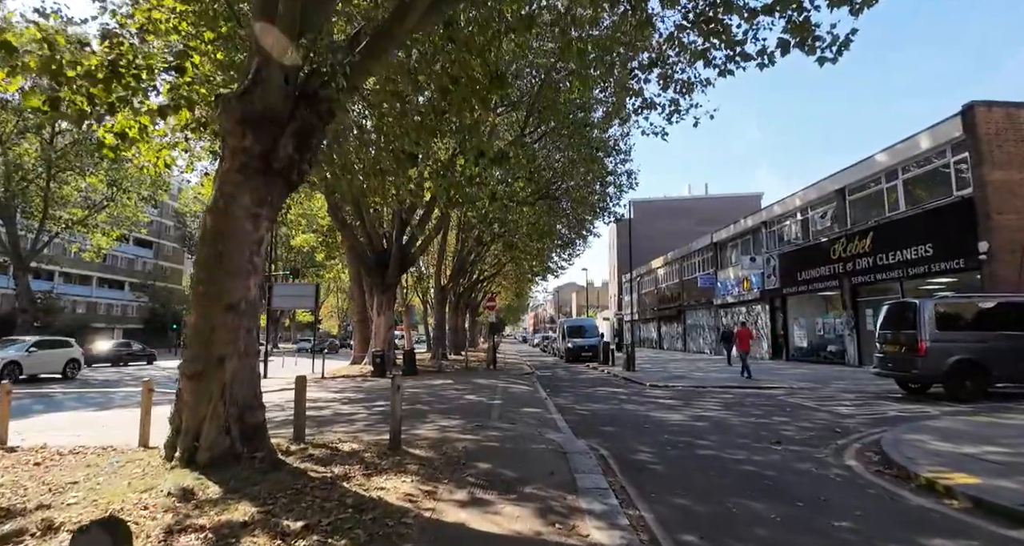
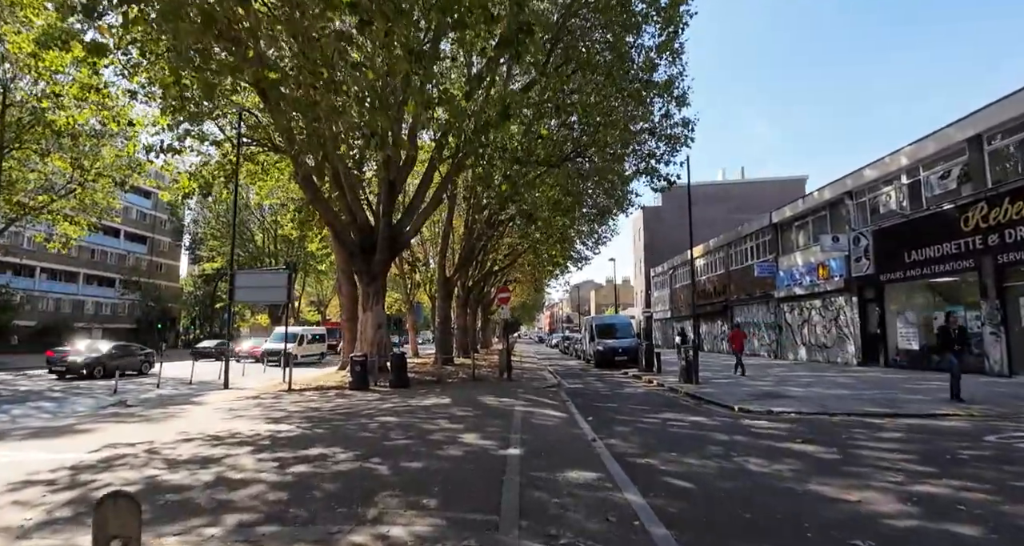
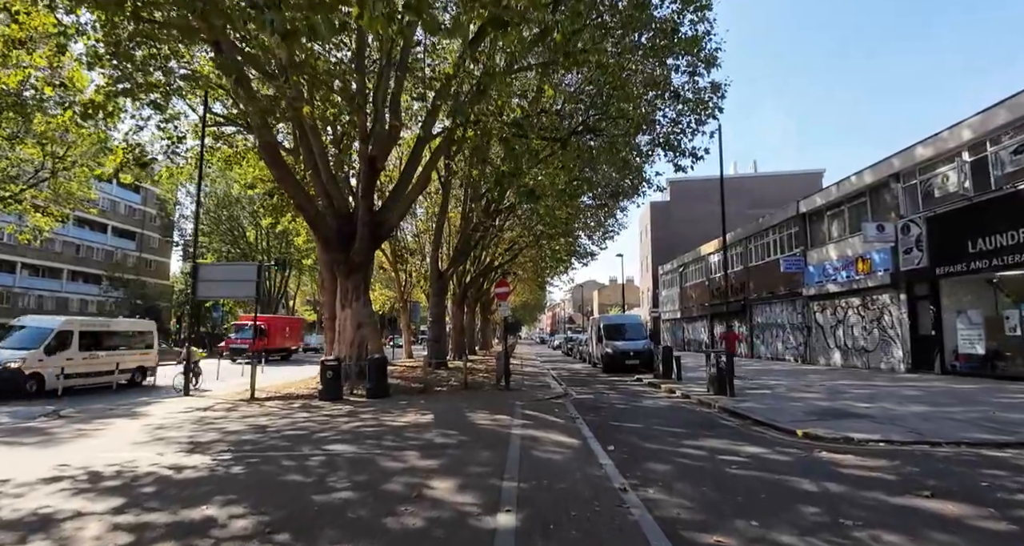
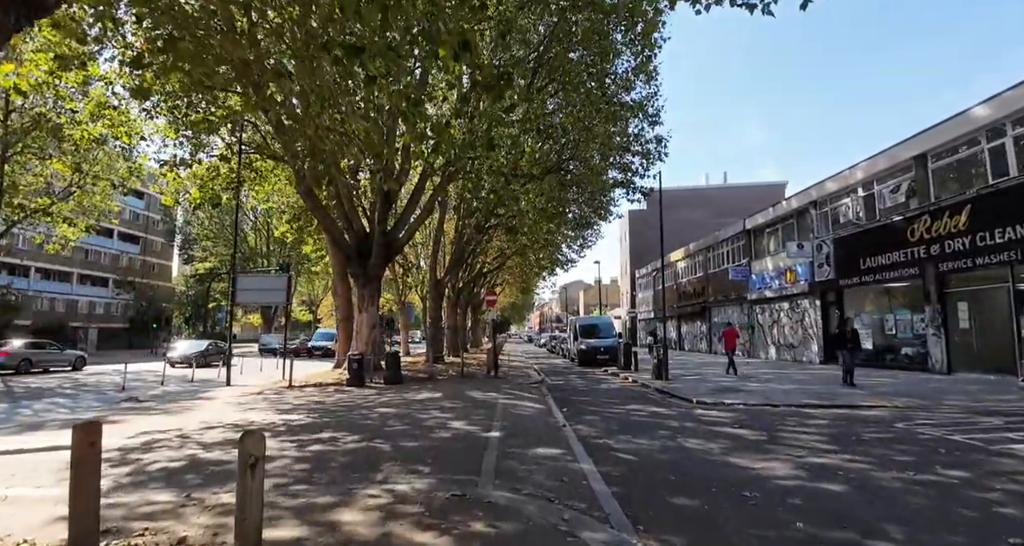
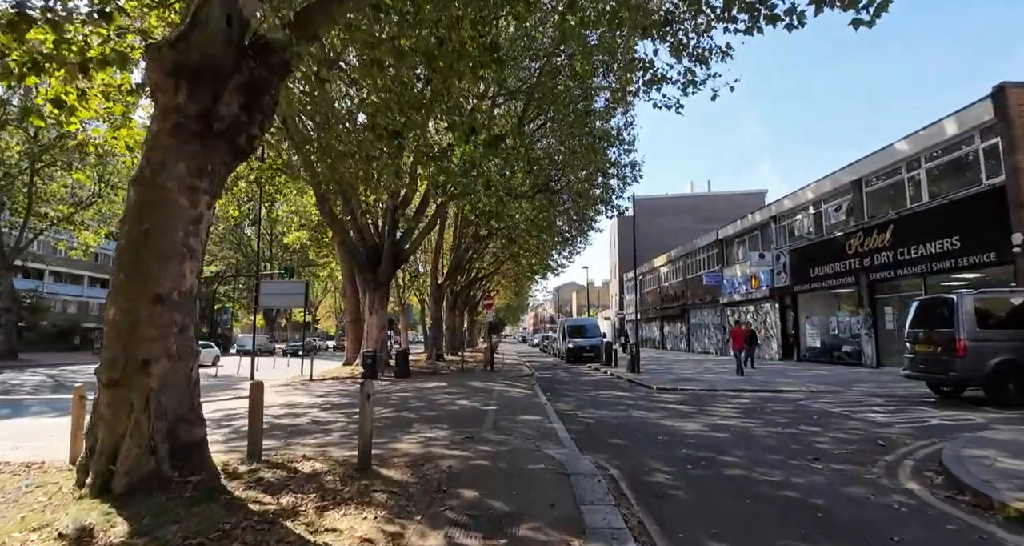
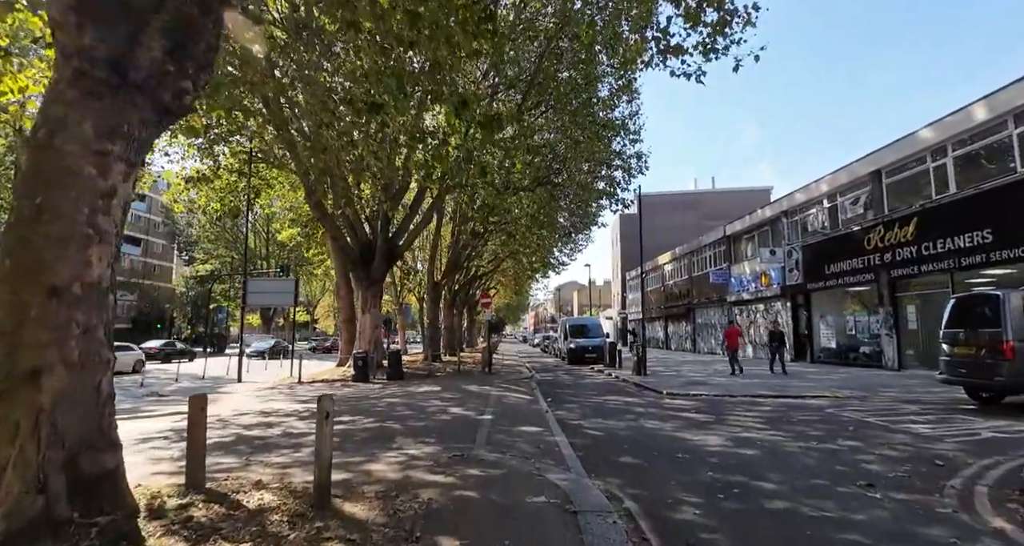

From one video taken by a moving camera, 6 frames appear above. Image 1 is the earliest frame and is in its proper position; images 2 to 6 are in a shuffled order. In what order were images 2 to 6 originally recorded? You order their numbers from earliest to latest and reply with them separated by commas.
5, 6, 4, 2, 3
